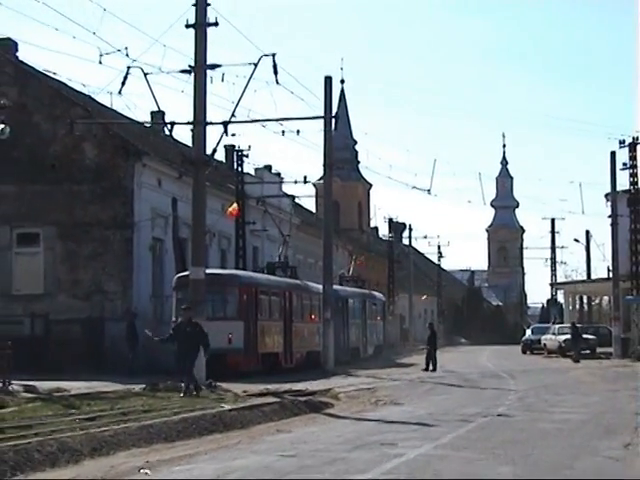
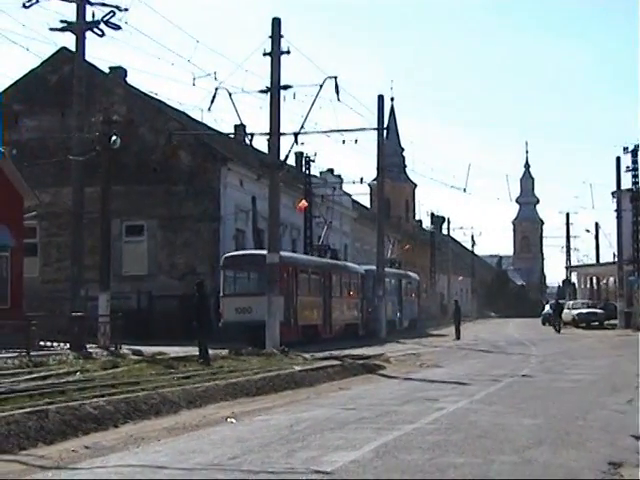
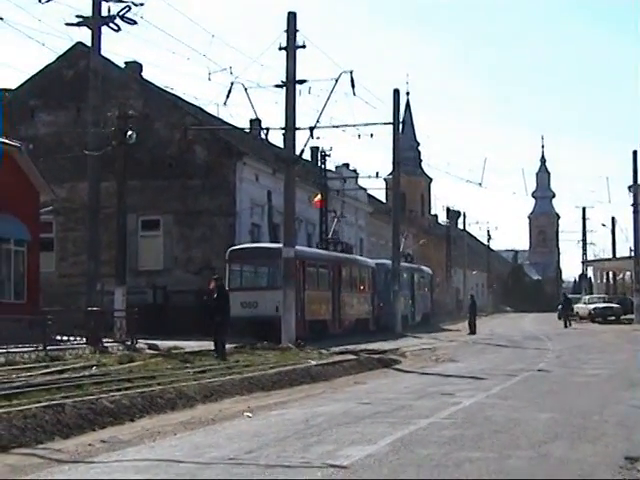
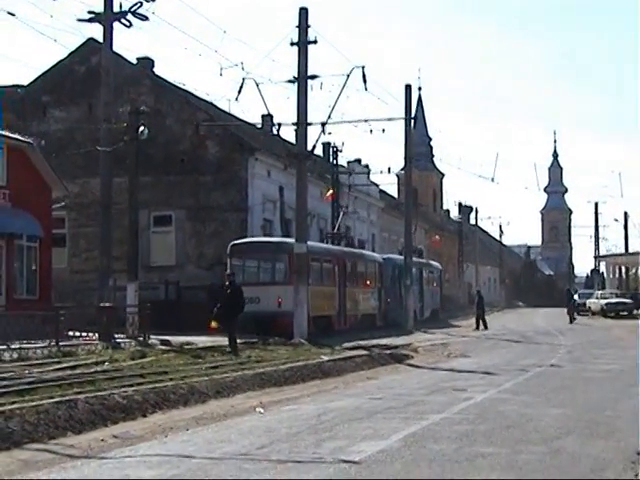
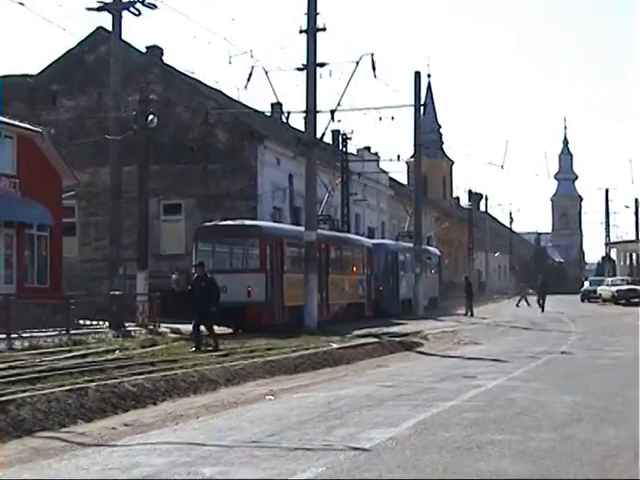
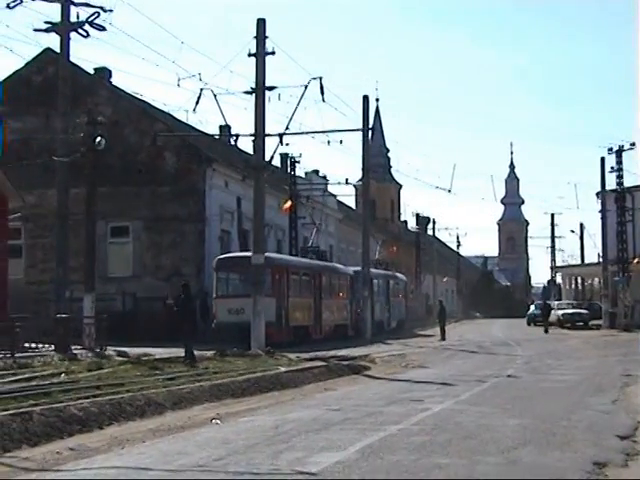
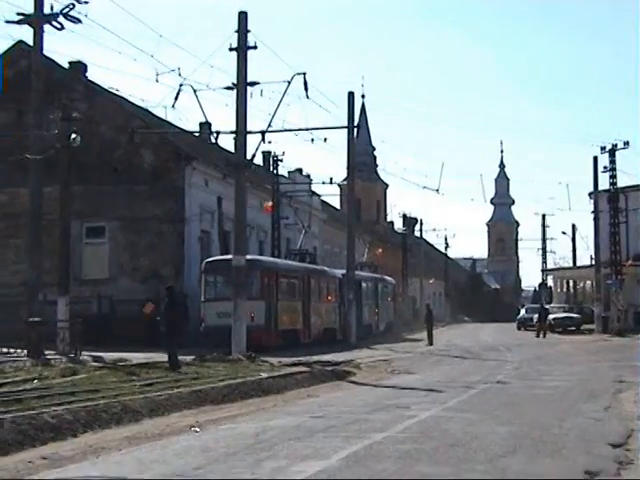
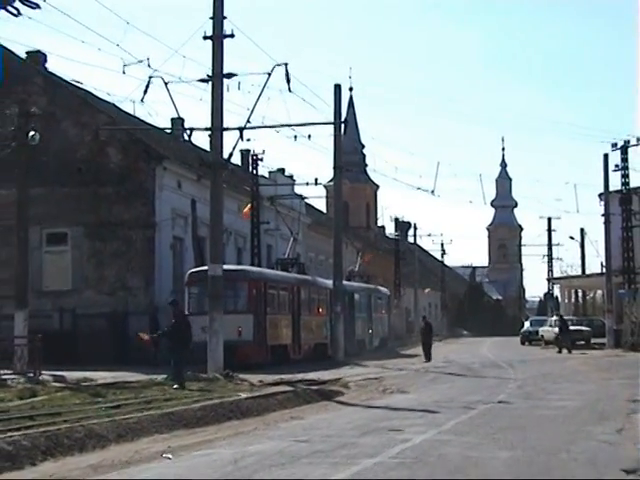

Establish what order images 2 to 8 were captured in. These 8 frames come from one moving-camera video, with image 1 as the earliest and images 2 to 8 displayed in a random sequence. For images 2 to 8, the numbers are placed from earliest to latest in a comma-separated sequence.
8, 7, 6, 2, 3, 4, 5
